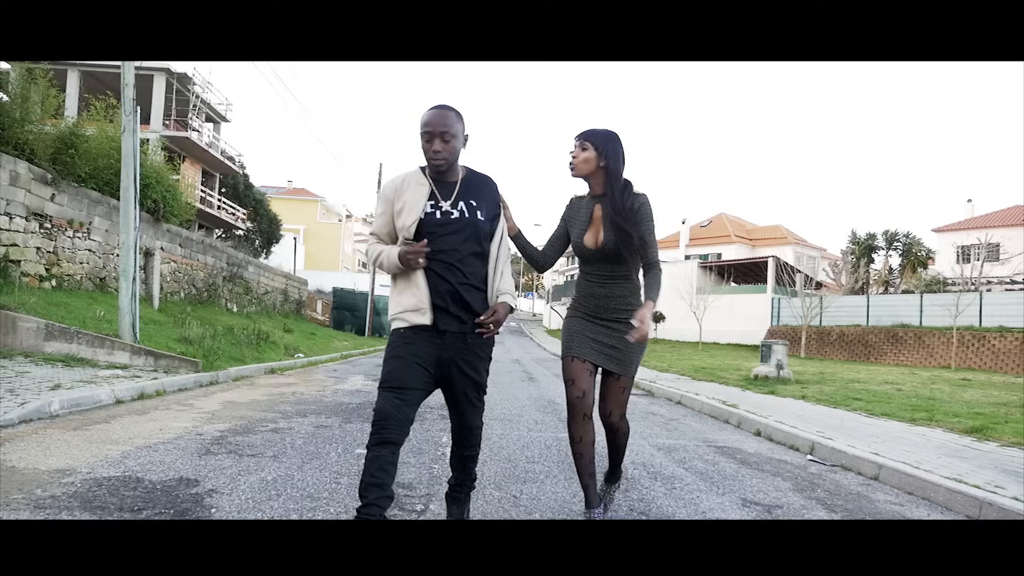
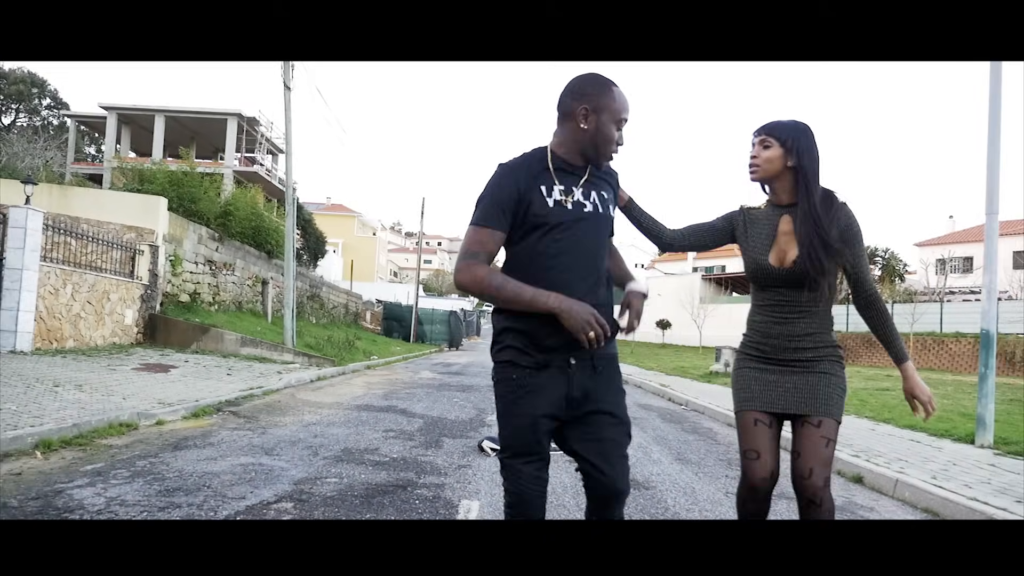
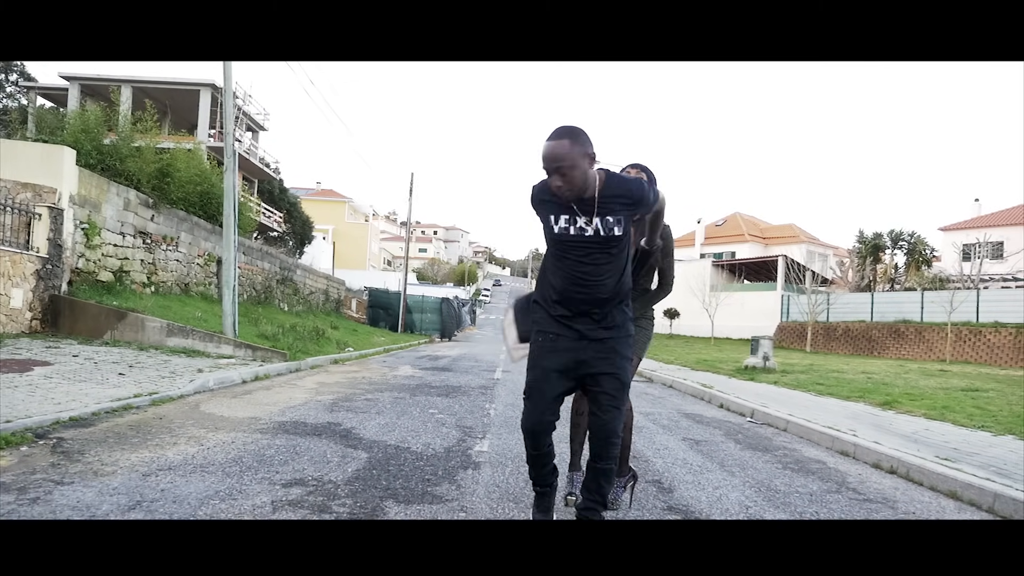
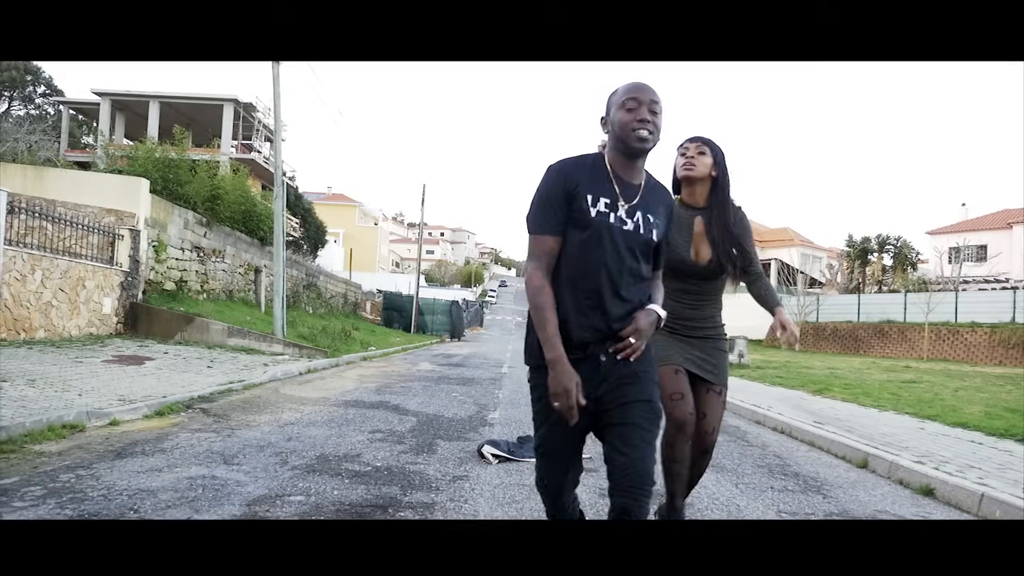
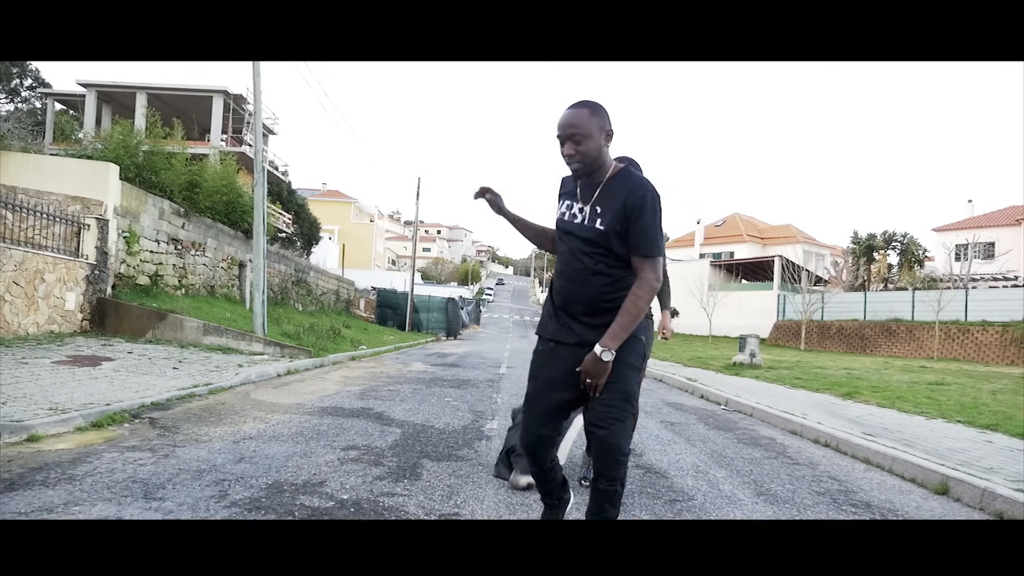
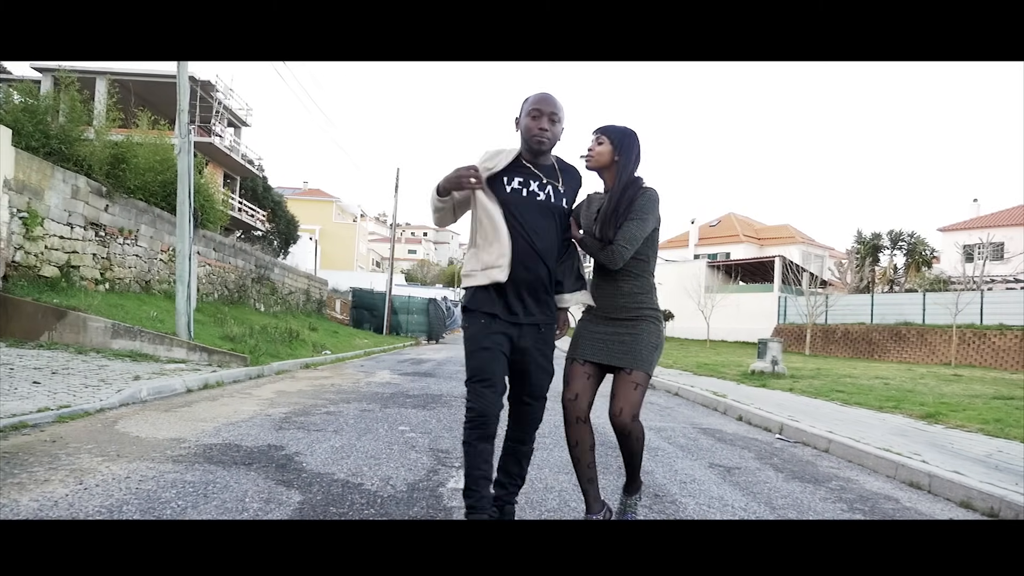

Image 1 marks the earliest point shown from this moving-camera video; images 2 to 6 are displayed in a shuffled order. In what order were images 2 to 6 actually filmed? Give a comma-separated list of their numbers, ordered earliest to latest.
6, 3, 5, 4, 2
